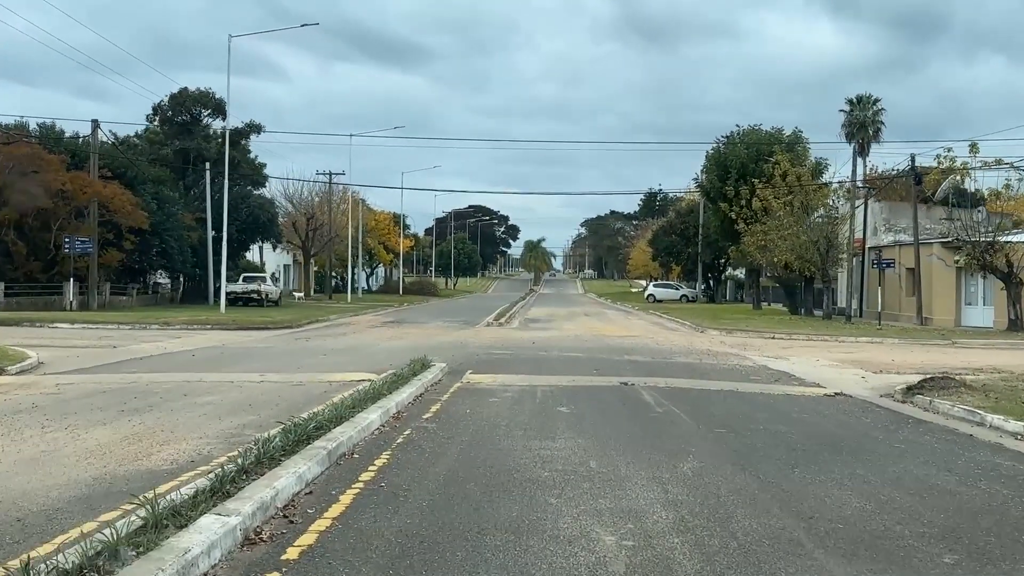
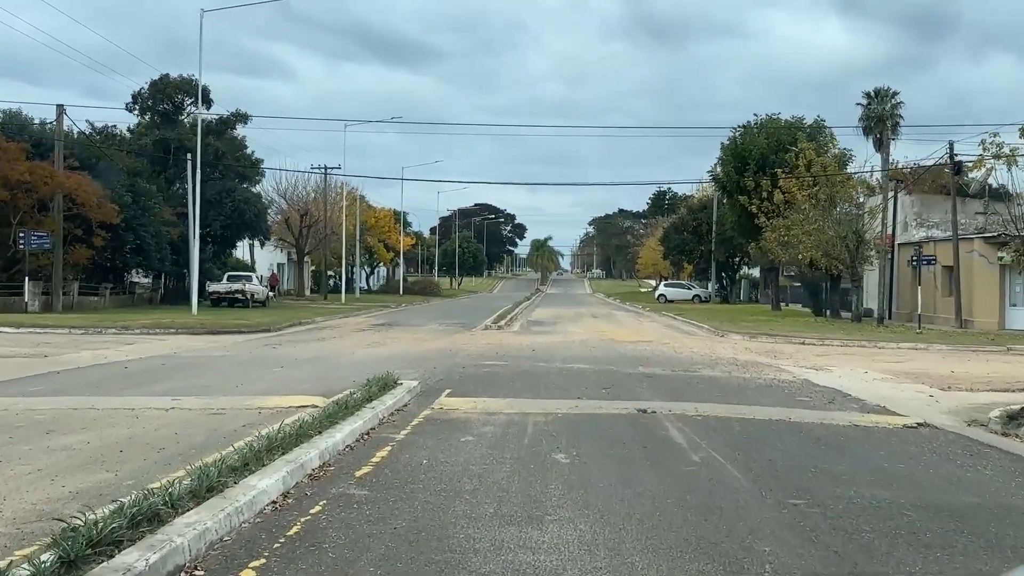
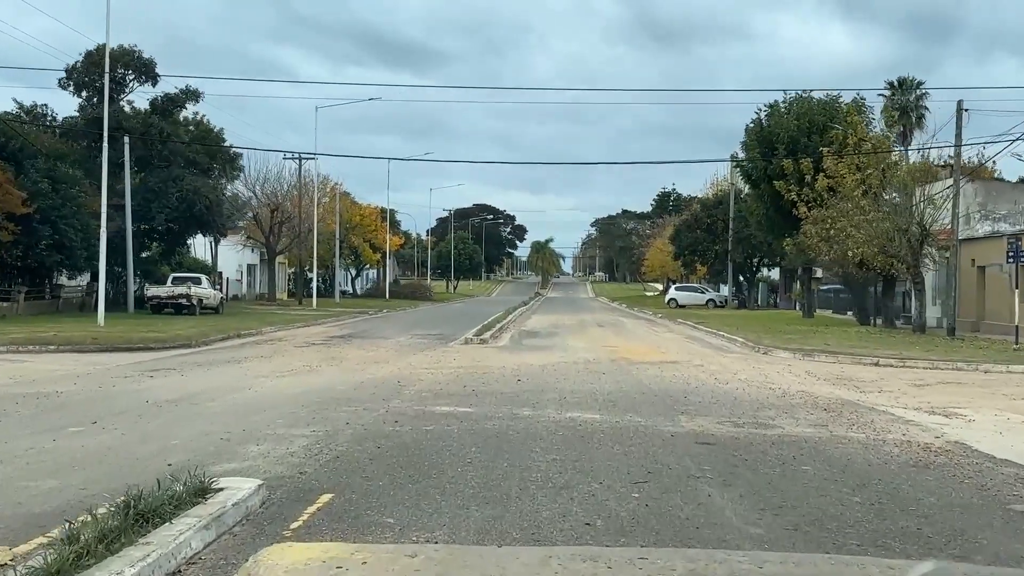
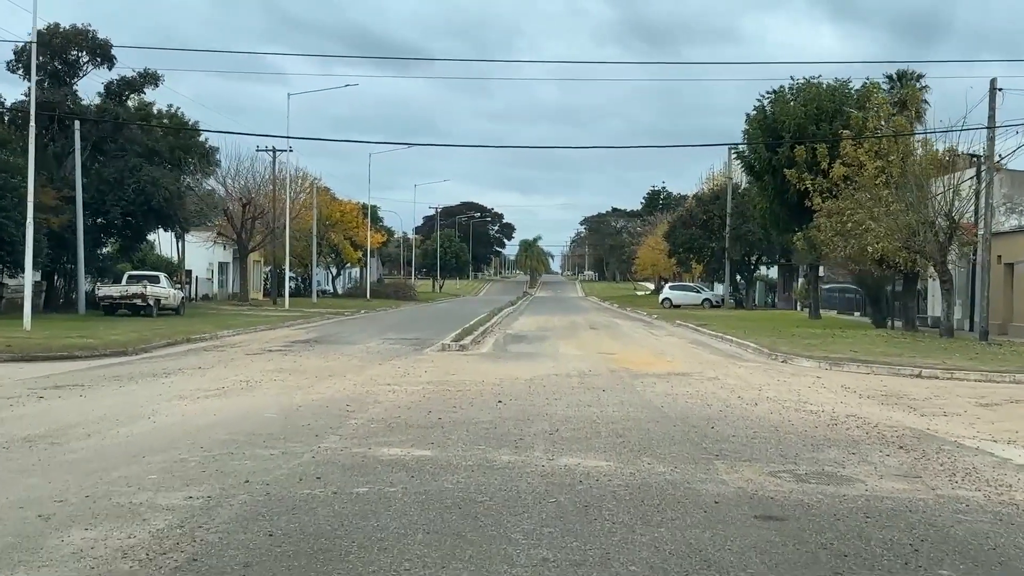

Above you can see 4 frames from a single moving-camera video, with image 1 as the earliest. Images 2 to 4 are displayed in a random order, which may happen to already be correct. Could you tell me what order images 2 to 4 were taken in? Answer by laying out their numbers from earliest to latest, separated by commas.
2, 3, 4
